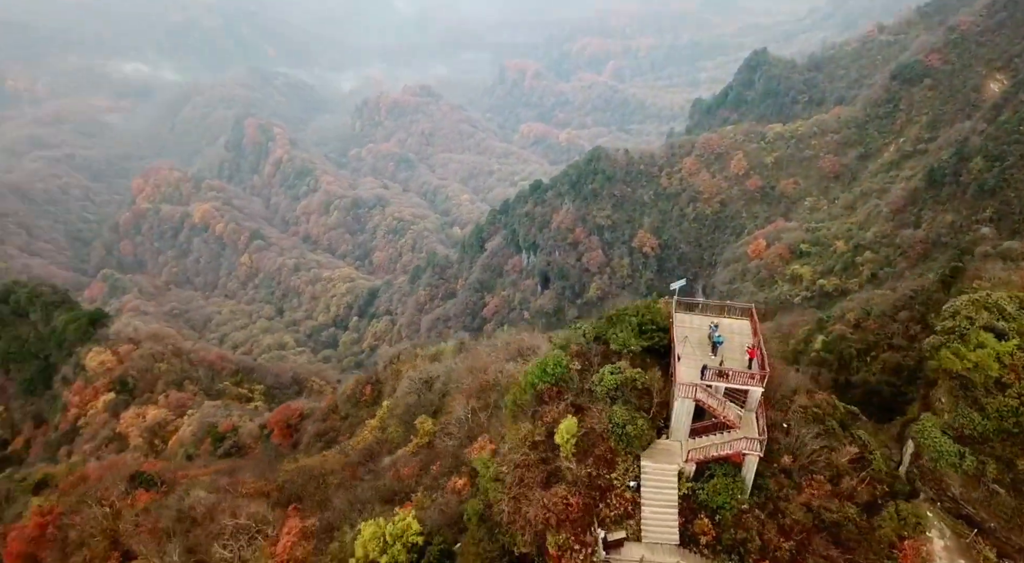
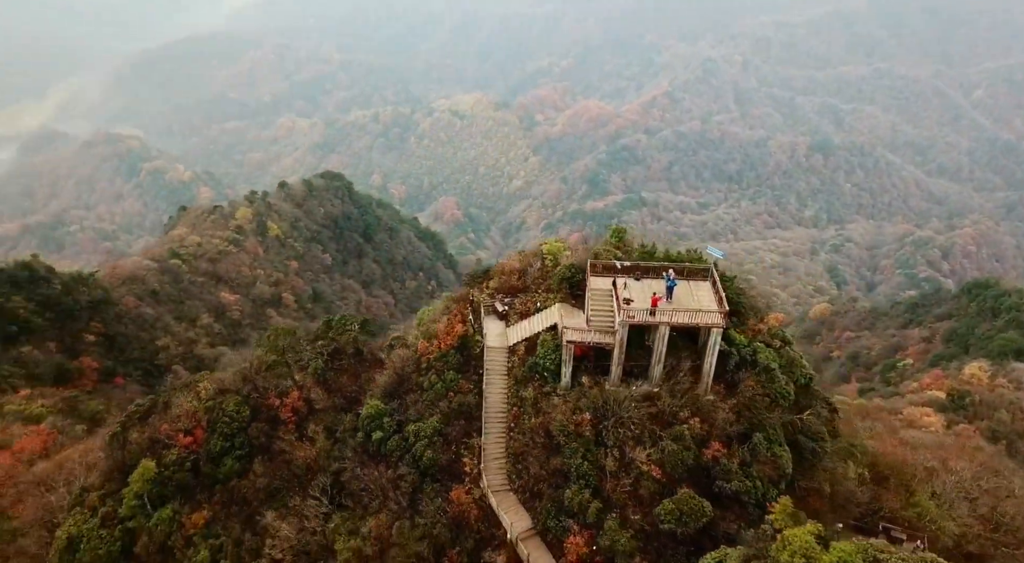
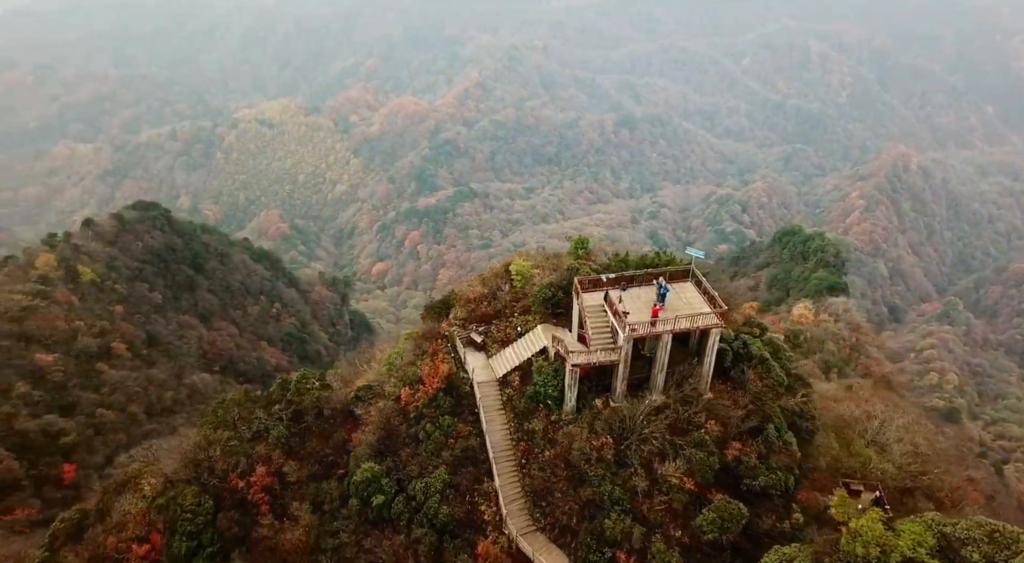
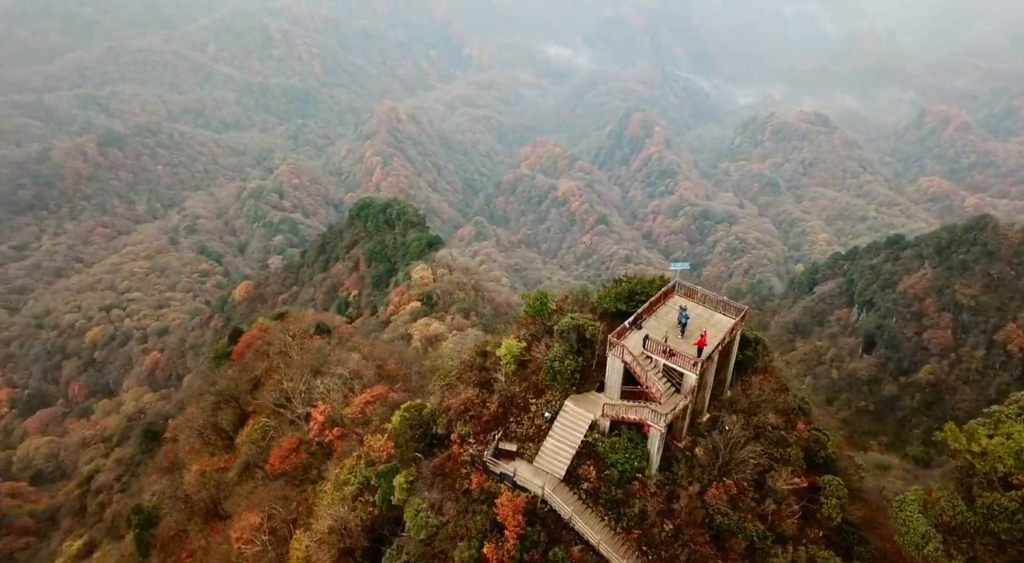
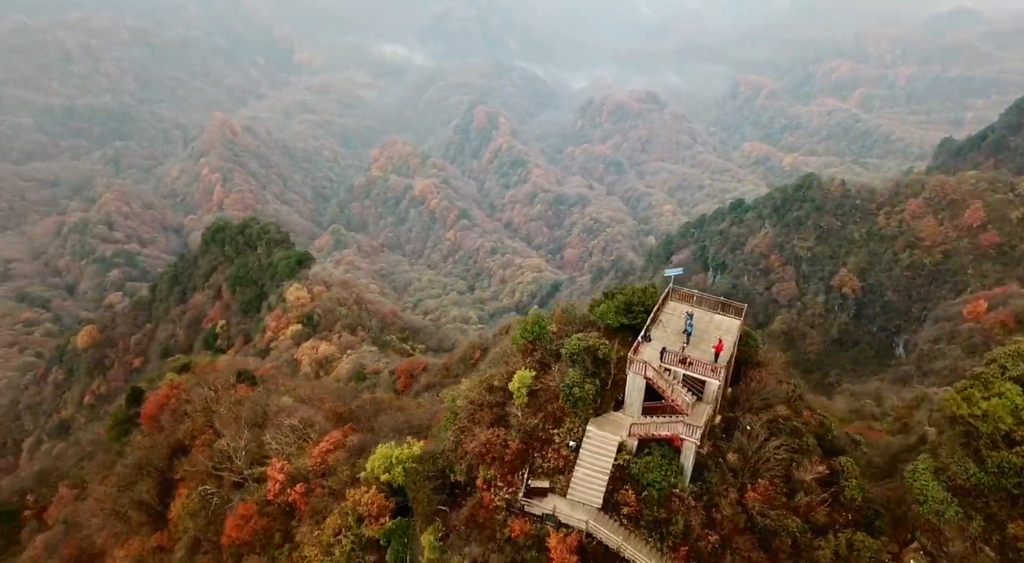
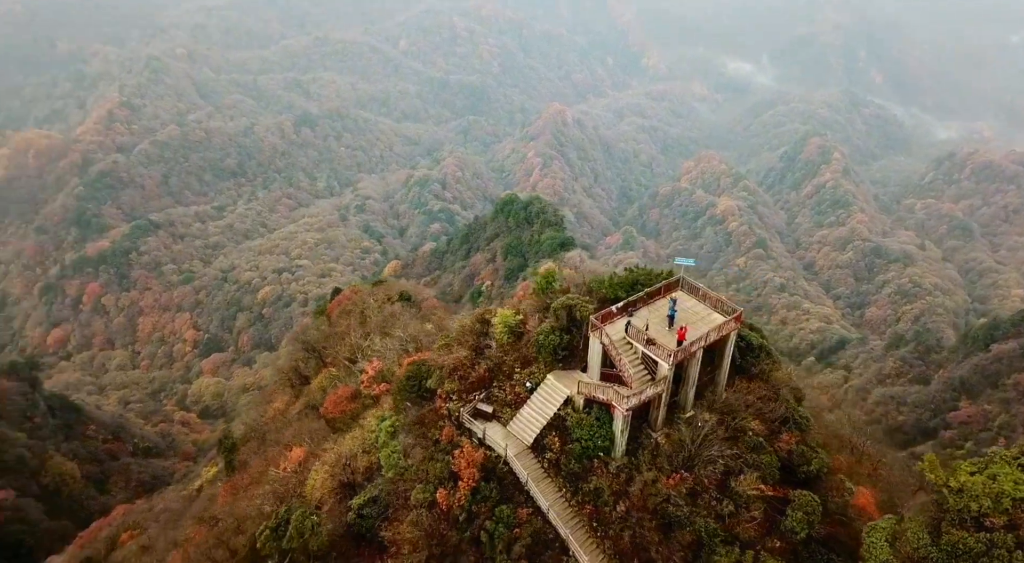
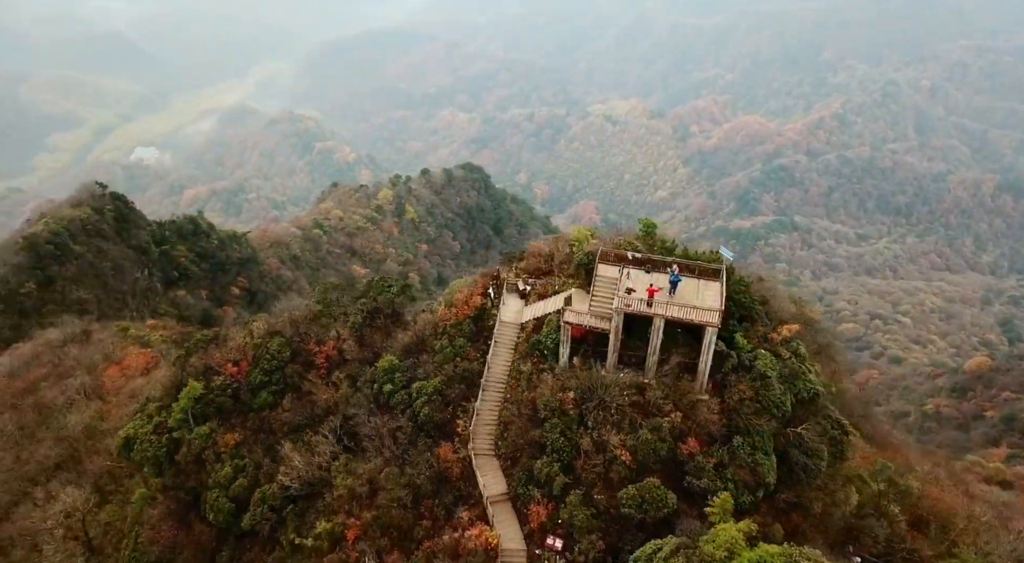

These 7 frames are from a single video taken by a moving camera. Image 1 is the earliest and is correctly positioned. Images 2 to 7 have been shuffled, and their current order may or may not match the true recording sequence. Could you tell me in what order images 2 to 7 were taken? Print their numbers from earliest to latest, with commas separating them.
5, 4, 6, 3, 2, 7
